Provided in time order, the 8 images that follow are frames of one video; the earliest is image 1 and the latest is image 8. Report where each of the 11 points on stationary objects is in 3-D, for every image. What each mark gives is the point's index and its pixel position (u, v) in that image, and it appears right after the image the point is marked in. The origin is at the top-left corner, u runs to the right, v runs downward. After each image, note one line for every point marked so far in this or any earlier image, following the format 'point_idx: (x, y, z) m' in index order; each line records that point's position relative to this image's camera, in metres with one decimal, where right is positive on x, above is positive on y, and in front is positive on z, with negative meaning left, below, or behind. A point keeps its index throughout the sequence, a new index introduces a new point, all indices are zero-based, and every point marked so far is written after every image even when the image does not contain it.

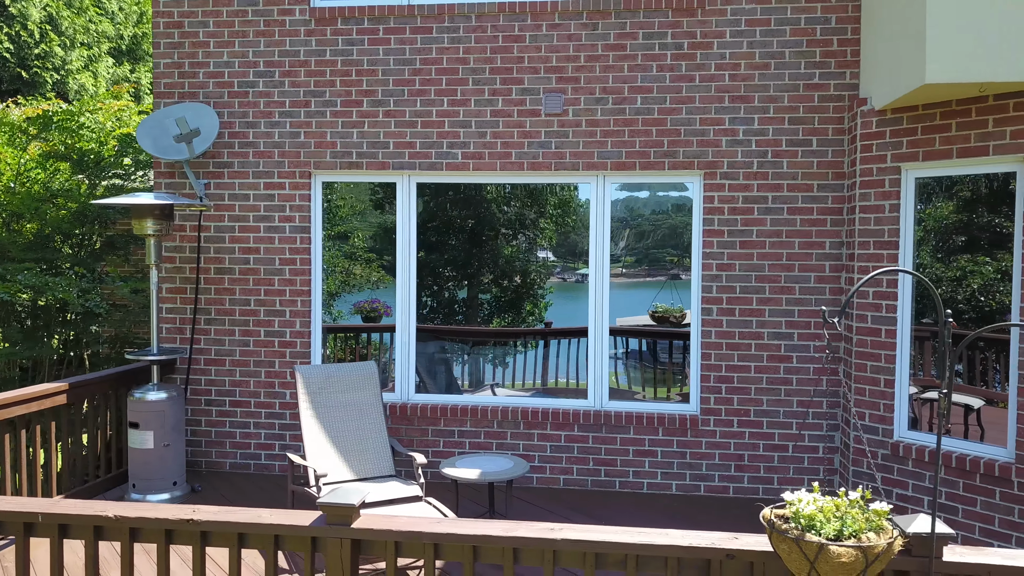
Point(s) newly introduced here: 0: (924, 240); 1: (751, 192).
0: (+2.4, +0.3, +4.6) m
1: (+1.5, +0.6, +5.1) m
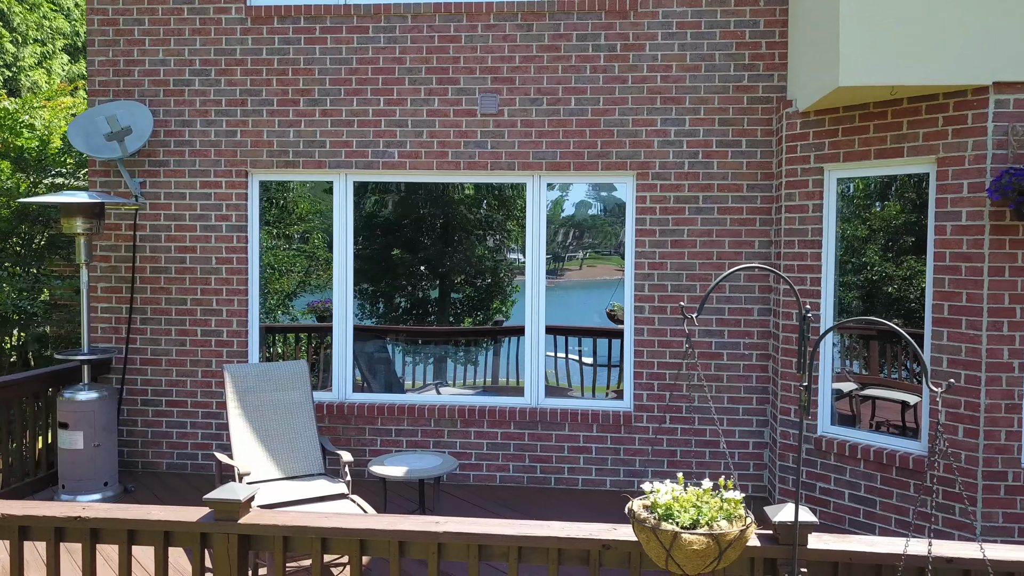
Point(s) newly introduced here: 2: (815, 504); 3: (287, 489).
0: (+2.0, +0.3, +4.7) m
1: (+1.1, +0.6, +5.2) m
2: (+1.8, -1.3, +4.8) m
3: (-1.2, -1.1, +4.2) m
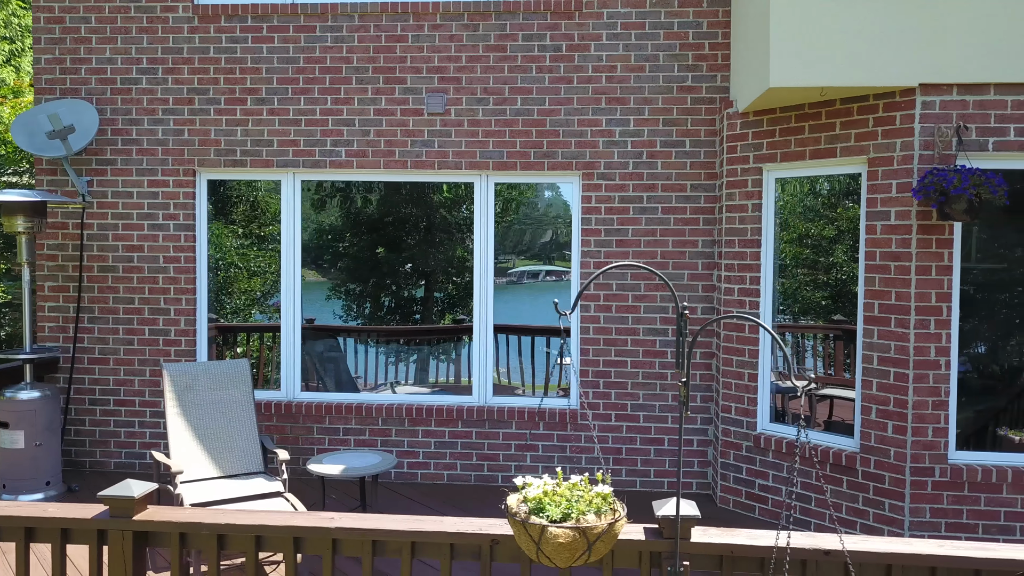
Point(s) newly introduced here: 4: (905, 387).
0: (+1.6, +0.3, +4.8) m
1: (+0.8, +0.6, +5.2) m
2: (+1.5, -1.3, +4.8) m
3: (-1.5, -1.0, +4.2) m
4: (+2.0, -0.5, +4.1) m
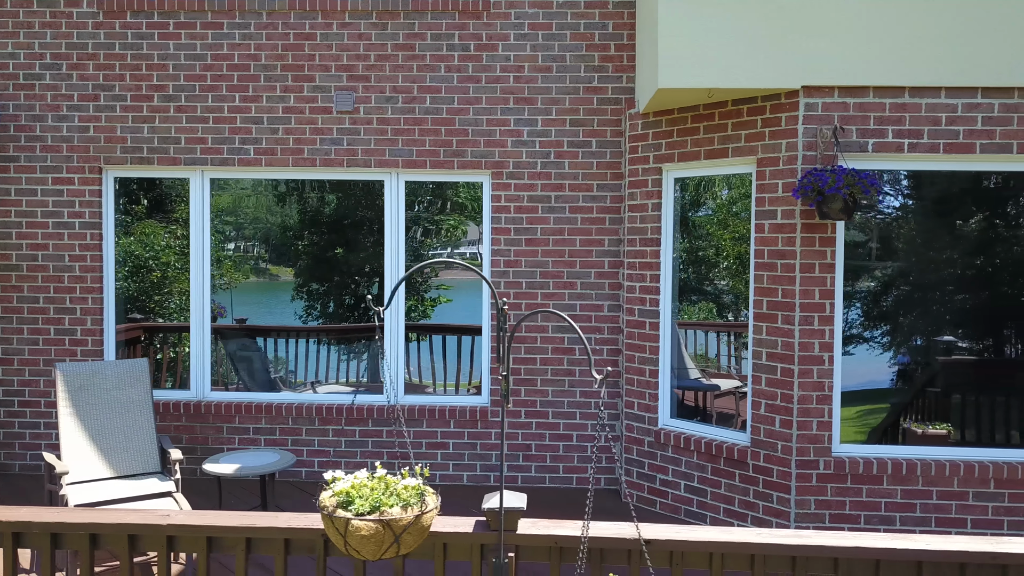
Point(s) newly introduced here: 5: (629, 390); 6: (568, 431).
0: (+1.0, +0.3, +4.9) m
1: (+0.2, +0.6, +5.3) m
2: (+0.9, -1.3, +4.9) m
3: (-2.1, -1.0, +4.1) m
4: (+1.5, -0.5, +4.2) m
5: (+0.7, -0.6, +5.1) m
6: (+0.4, -1.0, +5.3) m
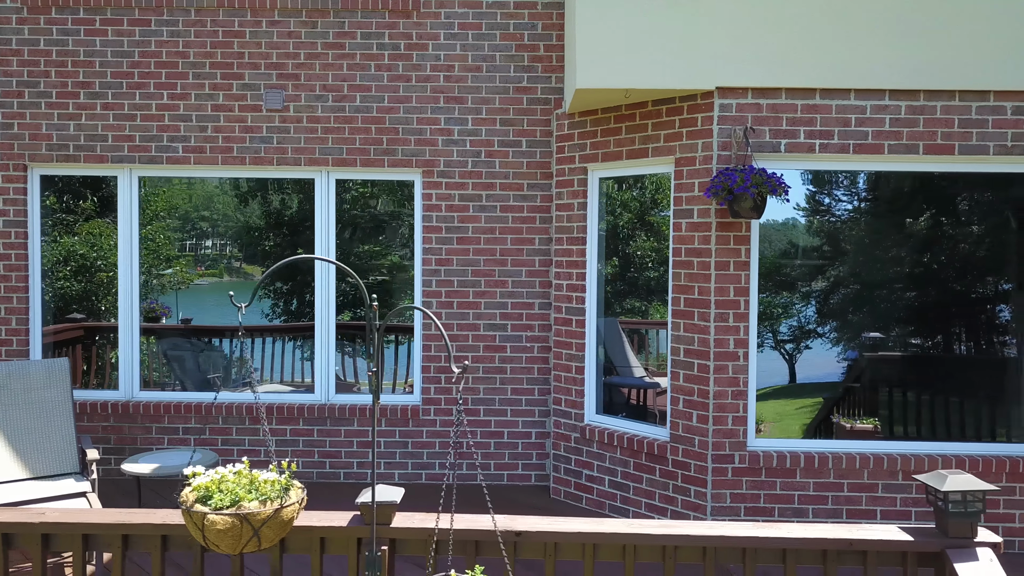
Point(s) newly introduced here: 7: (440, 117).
0: (+0.6, +0.3, +4.9) m
1: (-0.3, +0.7, +5.3) m
2: (+0.4, -1.3, +4.9) m
3: (-2.5, -1.0, +4.1) m
4: (+1.1, -0.5, +4.3) m
5: (+0.3, -0.6, +5.1) m
6: (-0.1, -0.9, +5.4) m
7: (-0.5, +1.1, +5.3) m
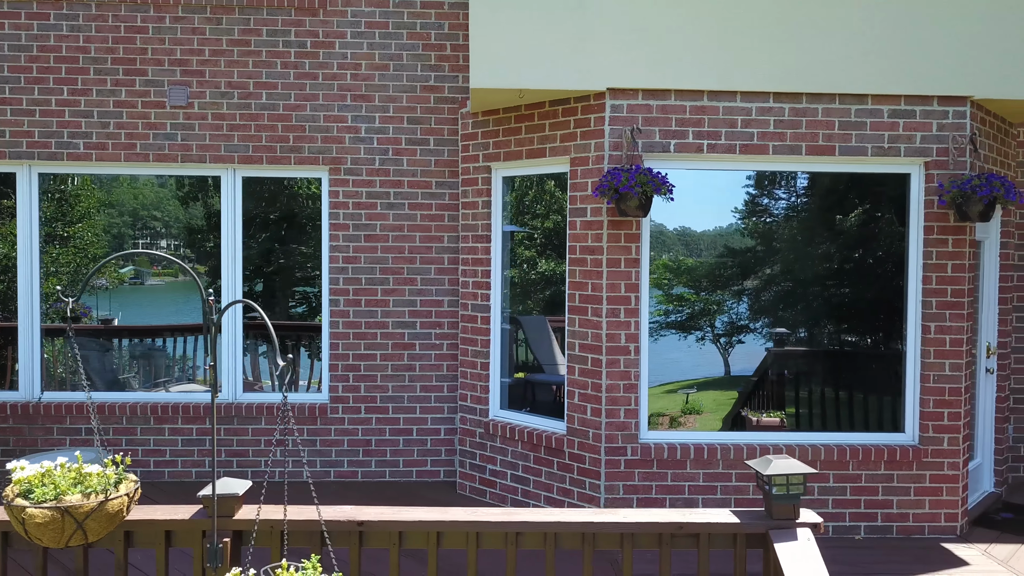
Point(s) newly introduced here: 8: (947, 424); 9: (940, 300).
0: (0.0, +0.3, +5.0) m
1: (-0.9, +0.7, +5.3) m
2: (-0.2, -1.2, +5.0) m
3: (-3.0, -1.0, +4.0) m
4: (+0.5, -0.5, +4.4) m
5: (-0.3, -0.6, +5.2) m
6: (-0.7, -0.9, +5.4) m
7: (-1.1, +1.1, +5.3) m
8: (+2.4, -0.8, +4.5) m
9: (+2.4, -0.1, +4.4) m
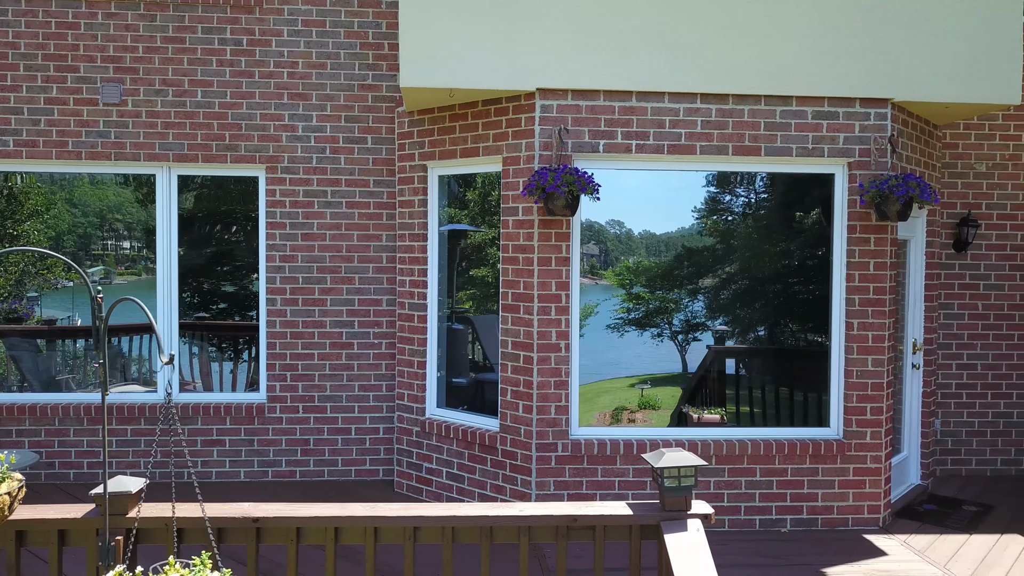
0: (-0.4, +0.3, +5.0) m
1: (-1.3, +0.7, +5.3) m
2: (-0.6, -1.2, +5.0) m
3: (-3.4, -1.0, +3.9) m
4: (+0.1, -0.5, +4.5) m
5: (-0.7, -0.6, +5.2) m
6: (-1.1, -0.9, +5.4) m
7: (-1.5, +1.2, +5.3) m
8: (+2.0, -0.7, +4.6) m
9: (+2.0, -0.1, +4.5) m
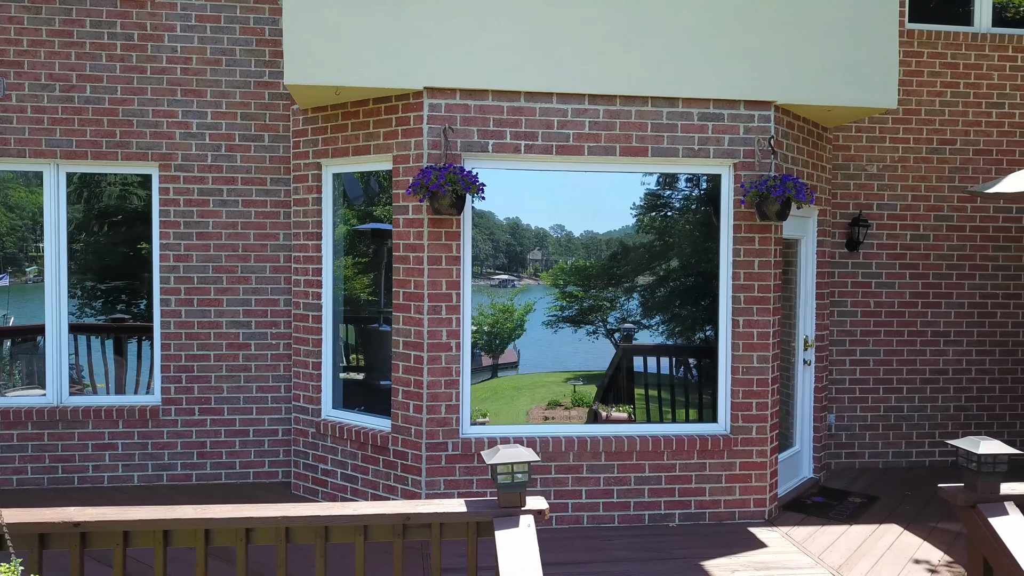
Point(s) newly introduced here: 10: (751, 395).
0: (-1.1, +0.4, +5.0) m
1: (-2.0, +0.7, +5.2) m
2: (-1.2, -1.2, +5.0) m
3: (-4.0, -1.0, +3.7) m
4: (-0.5, -0.5, +4.5) m
5: (-1.4, -0.6, +5.1) m
6: (-1.8, -0.9, +5.3) m
7: (-2.2, +1.2, +5.2) m
8: (+1.4, -0.7, +4.7) m
9: (+1.4, 0.0, +4.6) m
10: (+1.4, -0.6, +4.7) m
